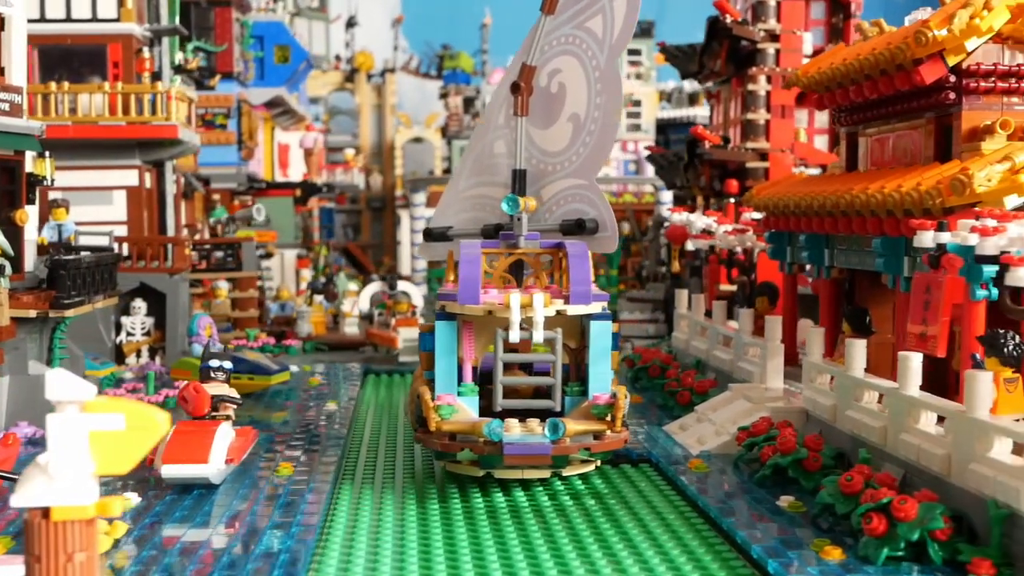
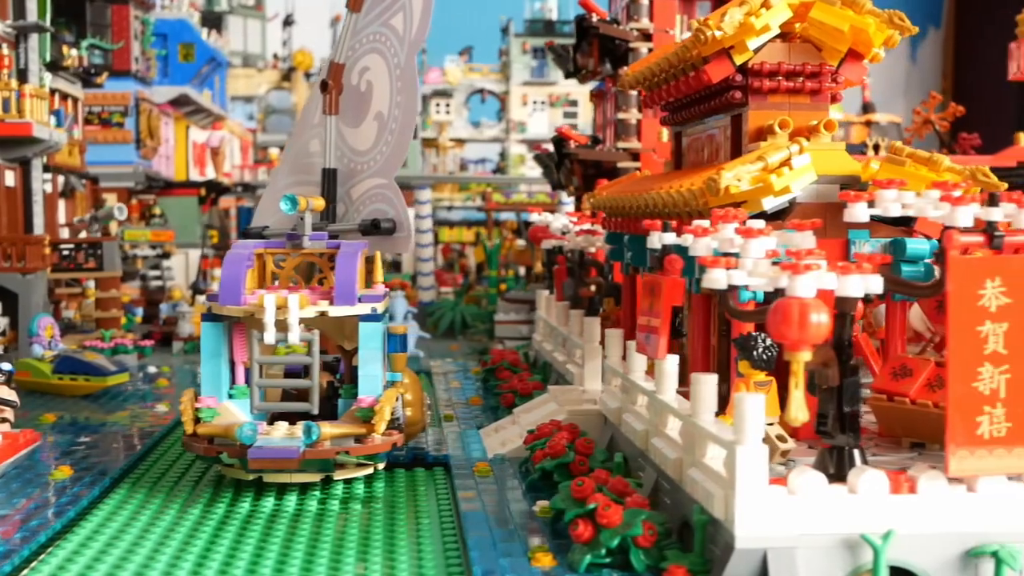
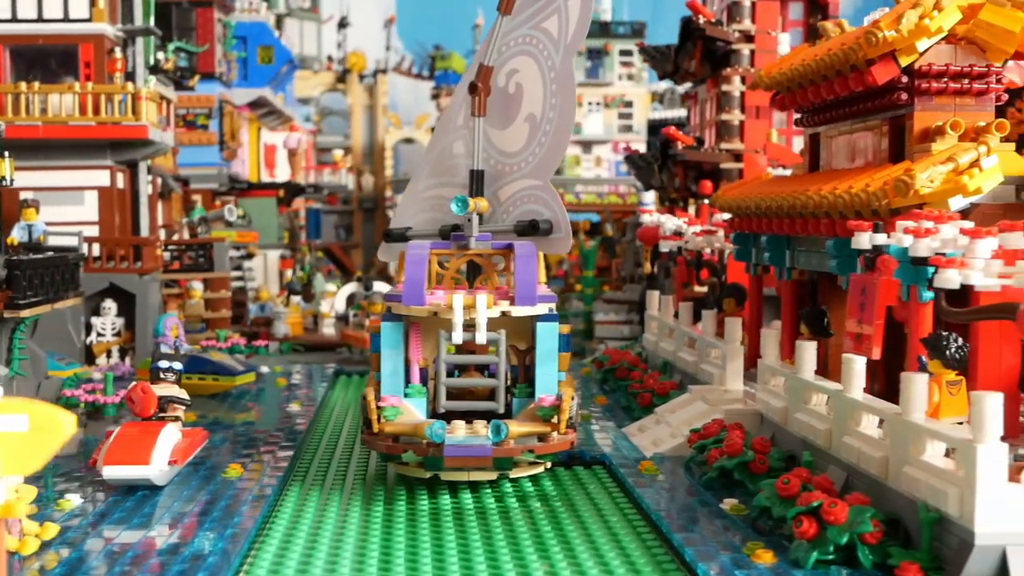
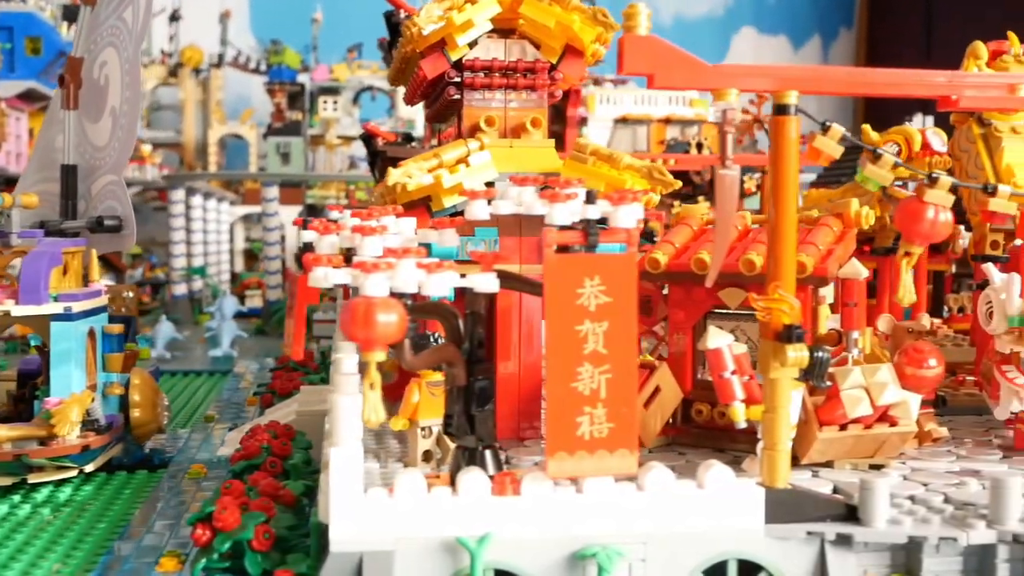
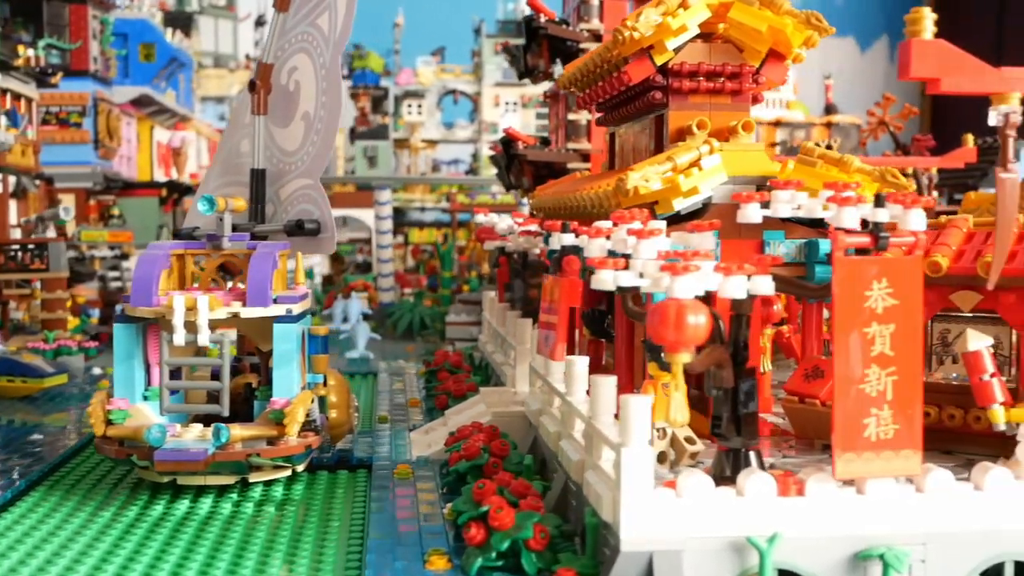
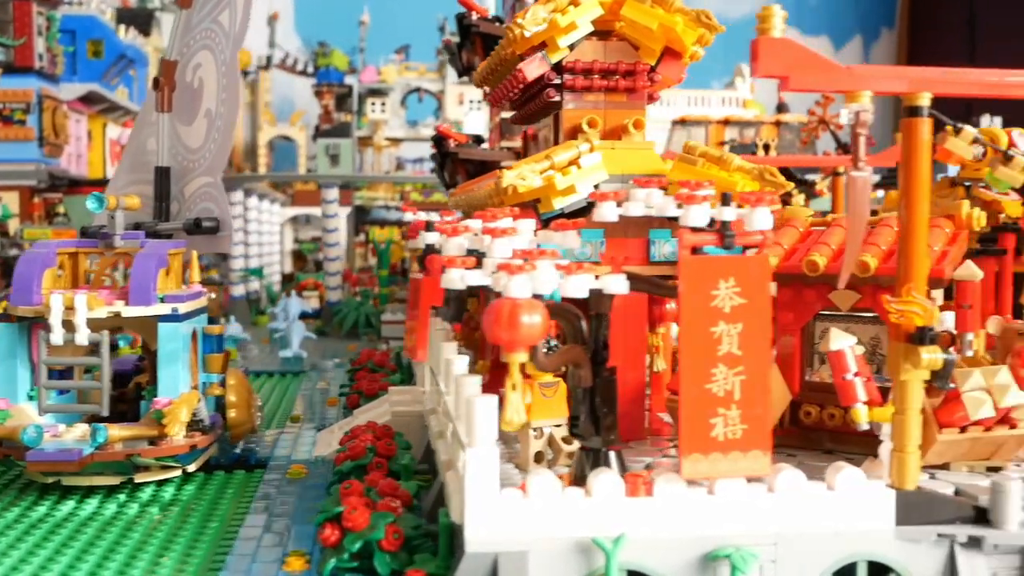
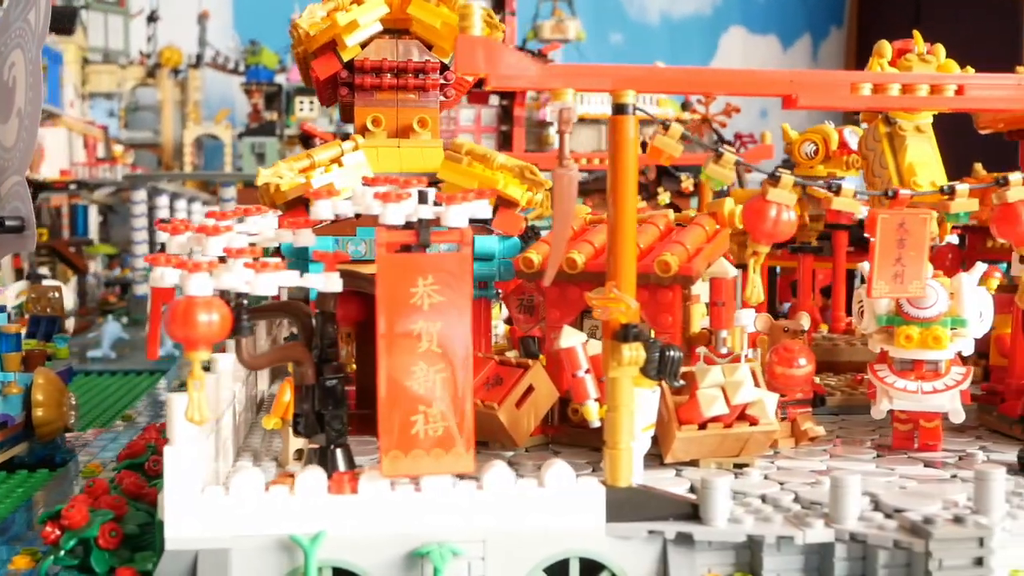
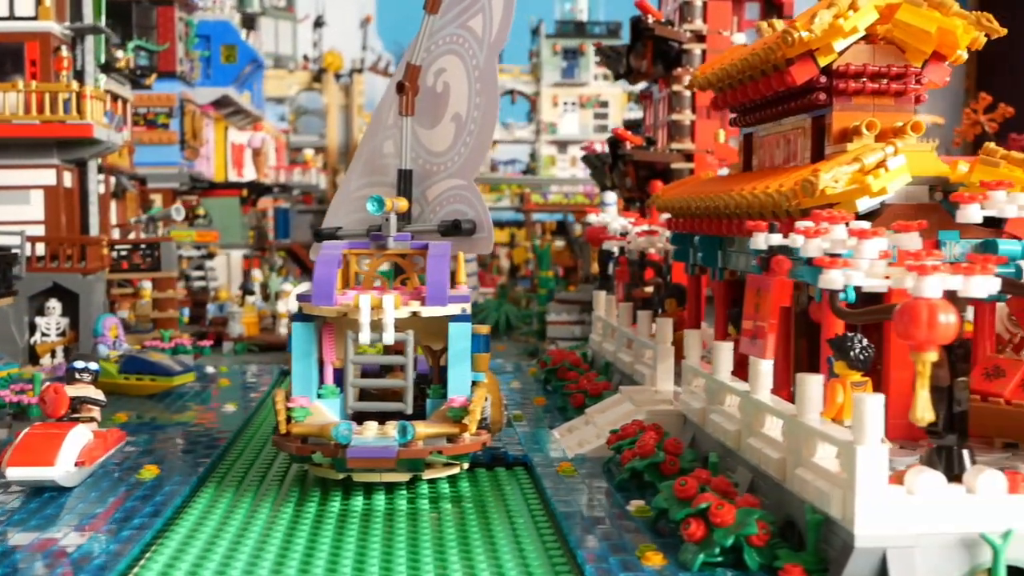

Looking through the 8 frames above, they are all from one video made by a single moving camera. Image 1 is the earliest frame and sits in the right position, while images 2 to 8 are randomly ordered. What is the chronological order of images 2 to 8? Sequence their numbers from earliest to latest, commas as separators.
3, 8, 2, 5, 6, 4, 7
